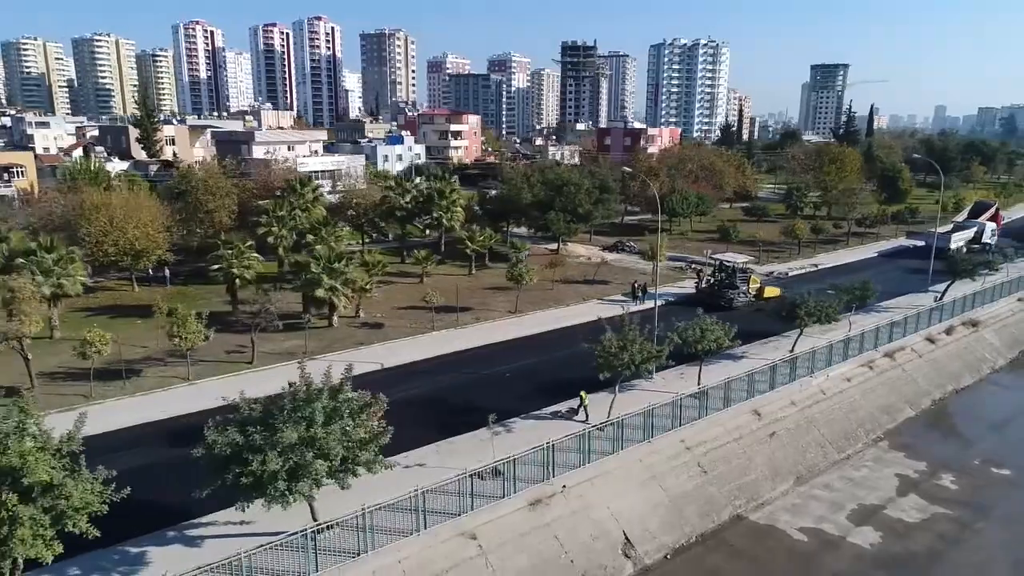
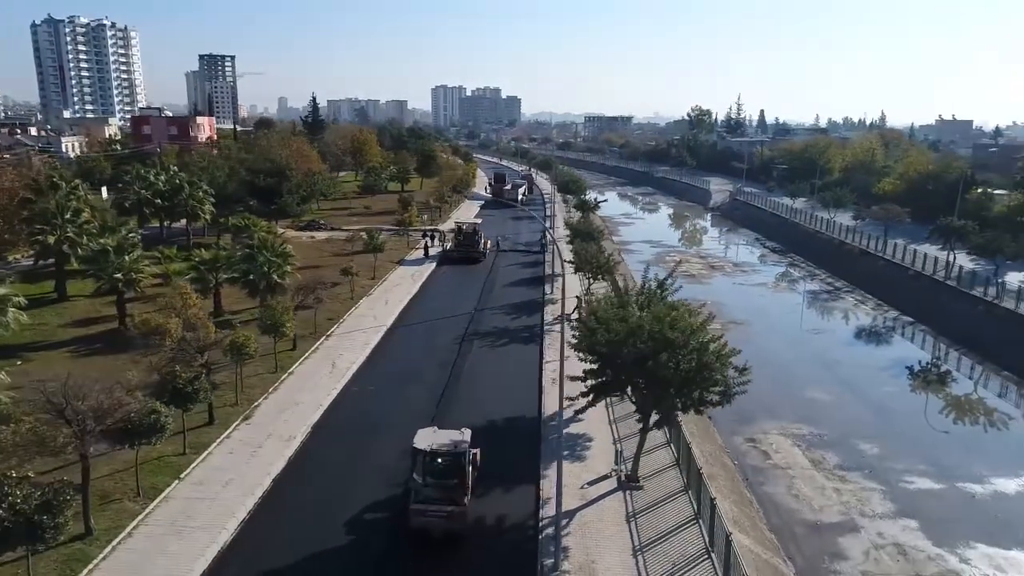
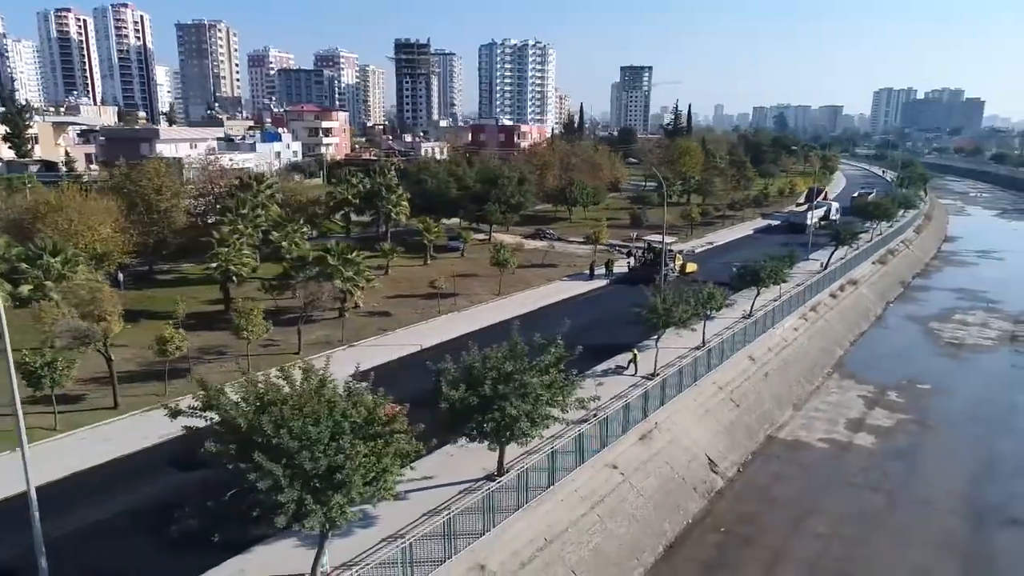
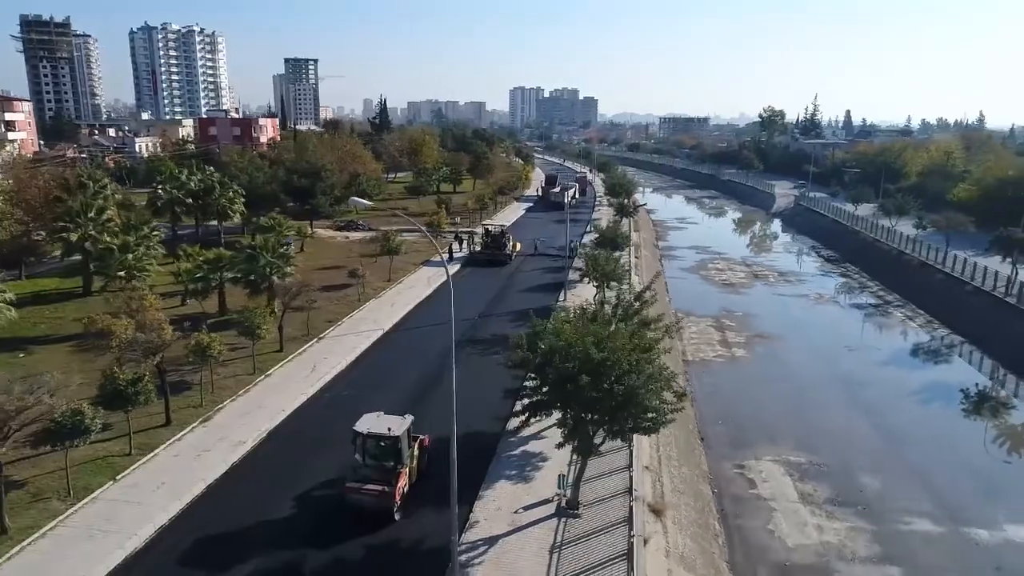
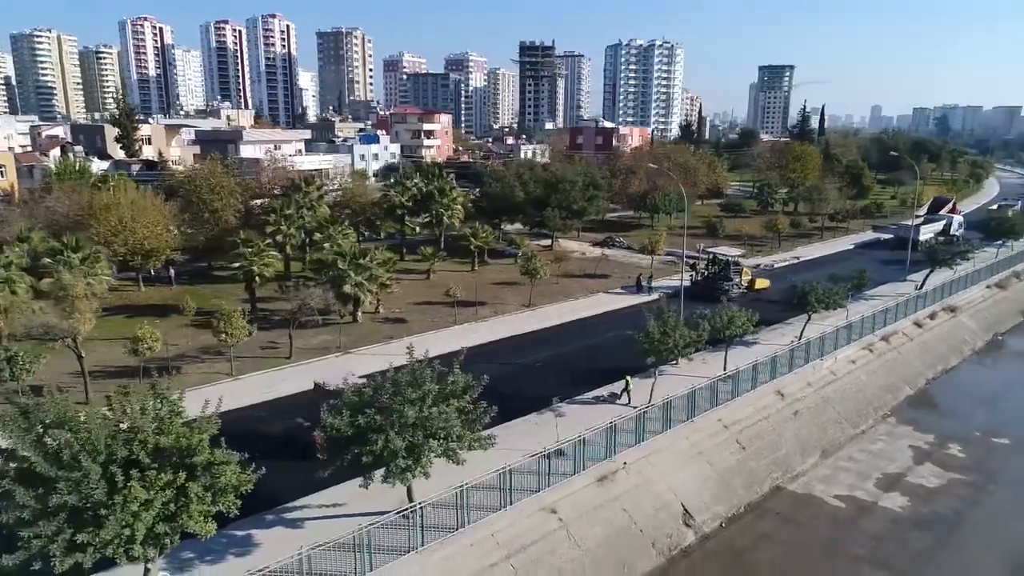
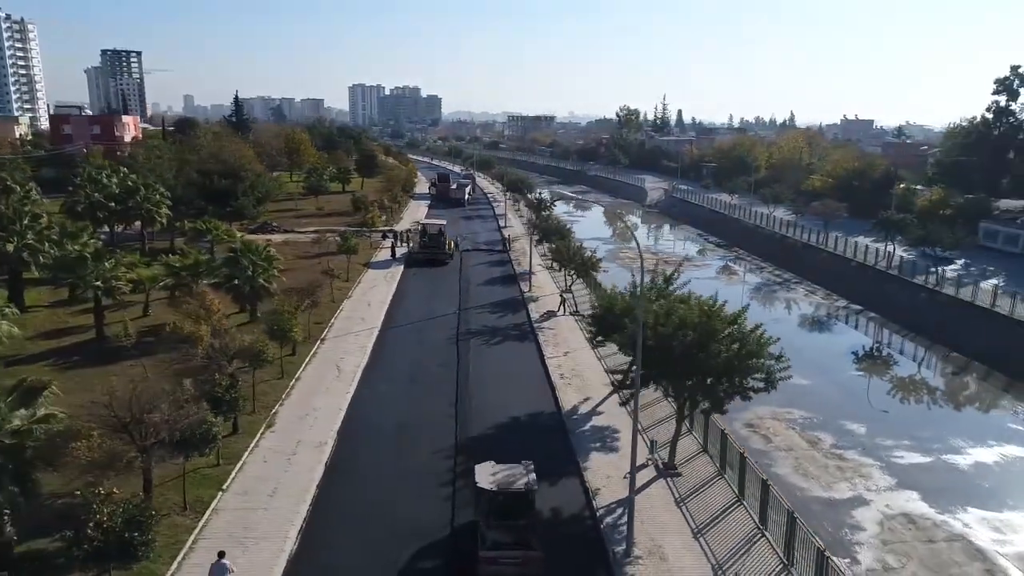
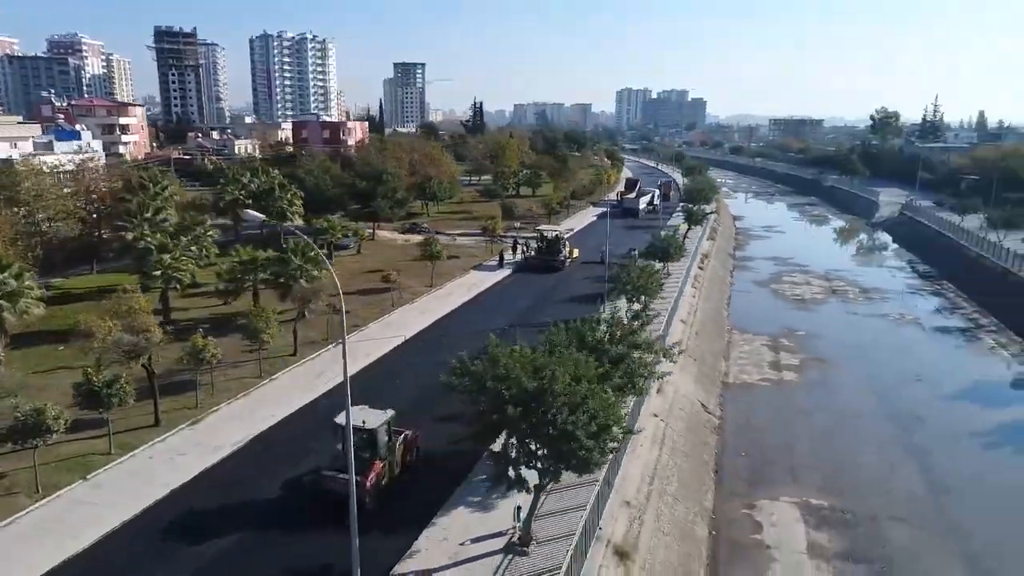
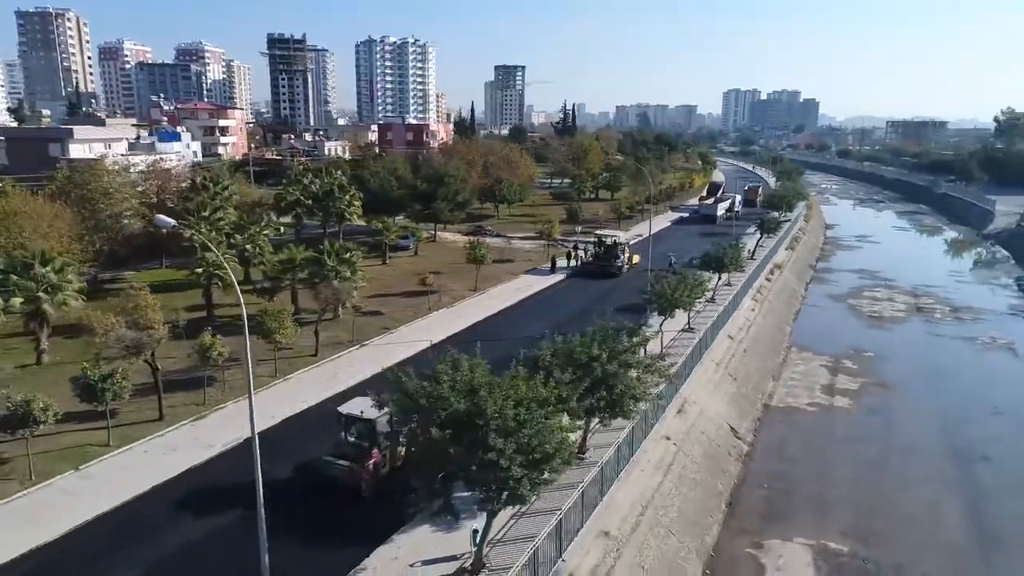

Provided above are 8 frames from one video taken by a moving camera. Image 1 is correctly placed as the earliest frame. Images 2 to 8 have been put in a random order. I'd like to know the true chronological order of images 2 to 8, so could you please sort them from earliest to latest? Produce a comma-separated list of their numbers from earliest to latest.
5, 3, 8, 7, 4, 2, 6
